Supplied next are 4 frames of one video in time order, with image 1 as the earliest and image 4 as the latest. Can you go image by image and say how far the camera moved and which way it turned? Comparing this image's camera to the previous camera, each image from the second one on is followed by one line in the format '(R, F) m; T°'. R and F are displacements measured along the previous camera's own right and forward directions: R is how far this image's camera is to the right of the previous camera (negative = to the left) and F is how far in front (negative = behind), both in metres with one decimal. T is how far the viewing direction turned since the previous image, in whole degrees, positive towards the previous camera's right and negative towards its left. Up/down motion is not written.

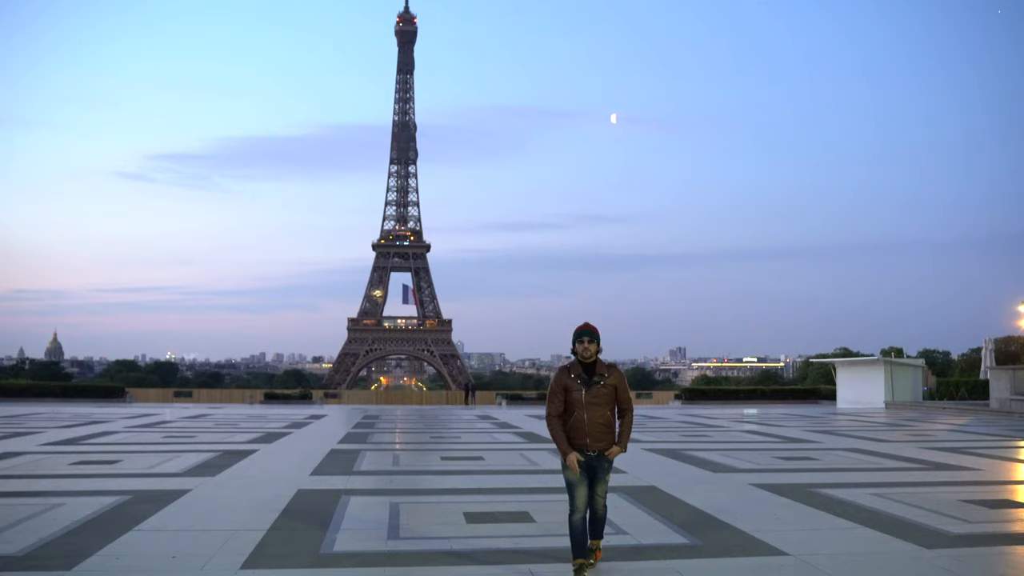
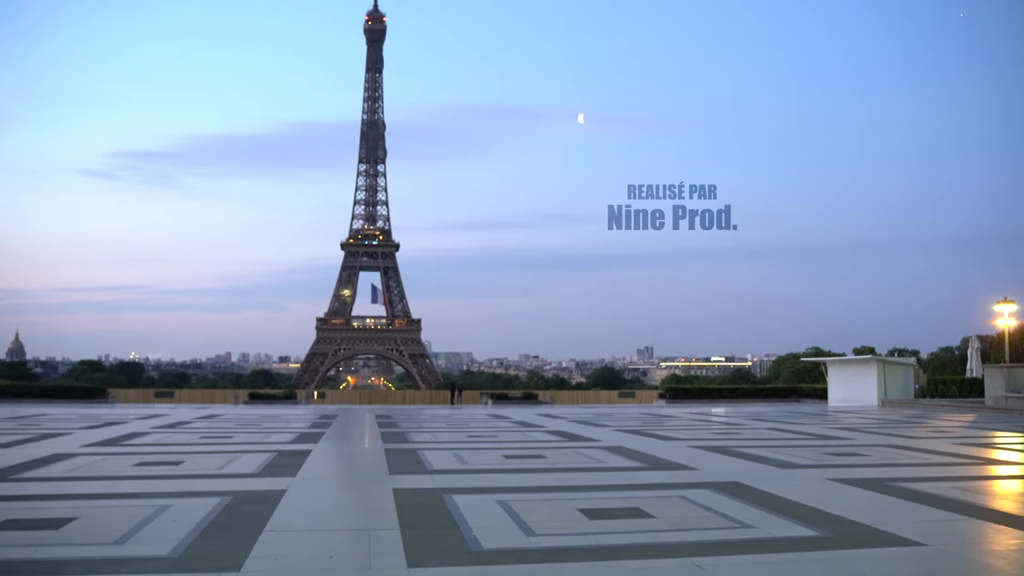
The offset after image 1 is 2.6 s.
(-1.7, -0.1) m; +3°
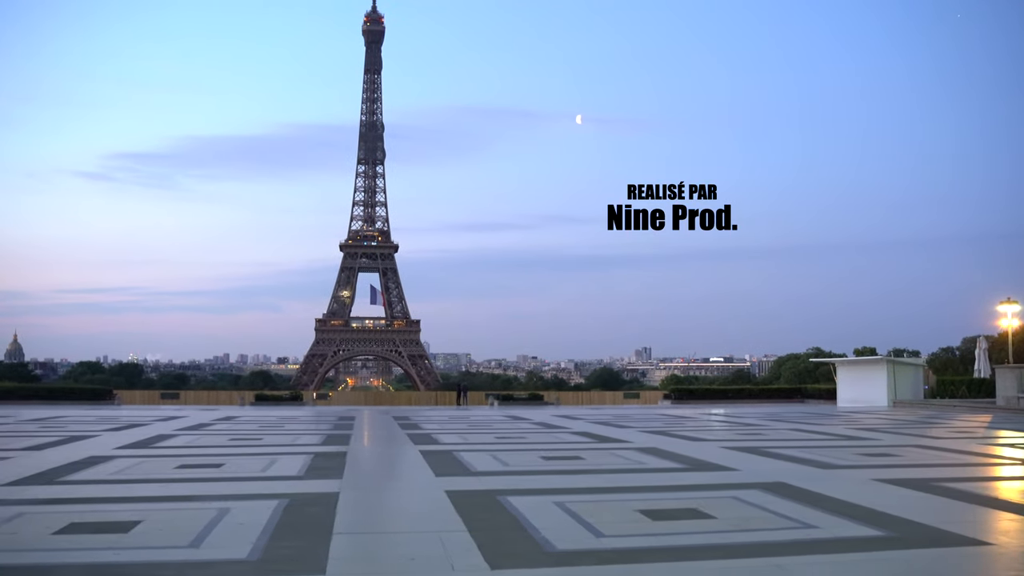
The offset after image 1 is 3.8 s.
(-0.7, -0.1) m; 0°
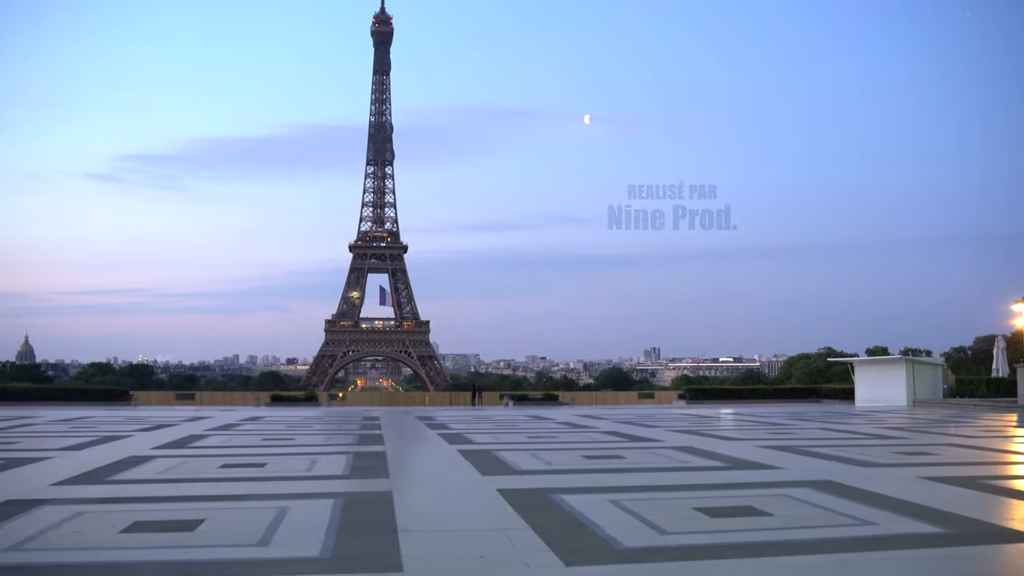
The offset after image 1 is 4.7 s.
(-0.6, 0.0) m; 0°
